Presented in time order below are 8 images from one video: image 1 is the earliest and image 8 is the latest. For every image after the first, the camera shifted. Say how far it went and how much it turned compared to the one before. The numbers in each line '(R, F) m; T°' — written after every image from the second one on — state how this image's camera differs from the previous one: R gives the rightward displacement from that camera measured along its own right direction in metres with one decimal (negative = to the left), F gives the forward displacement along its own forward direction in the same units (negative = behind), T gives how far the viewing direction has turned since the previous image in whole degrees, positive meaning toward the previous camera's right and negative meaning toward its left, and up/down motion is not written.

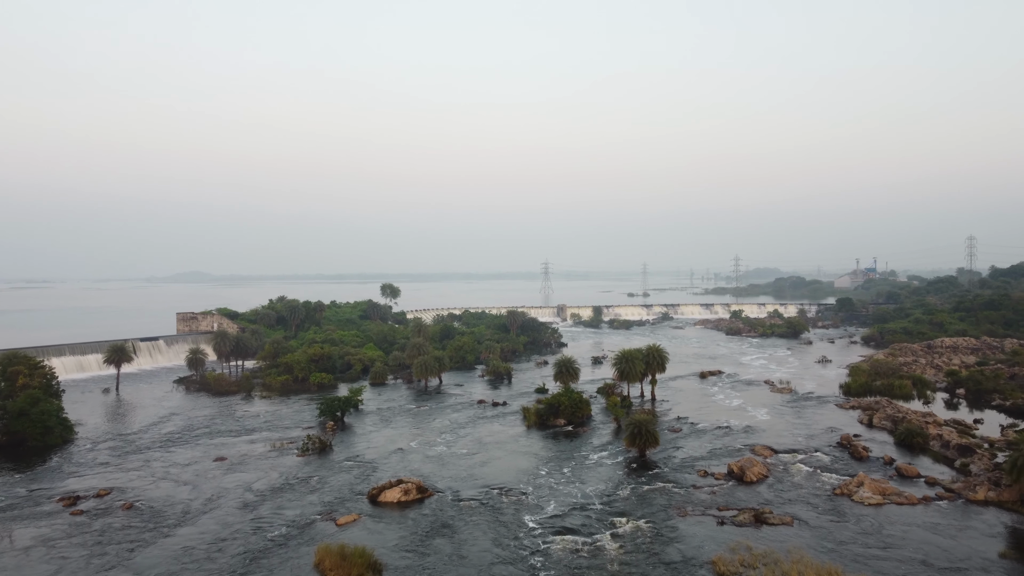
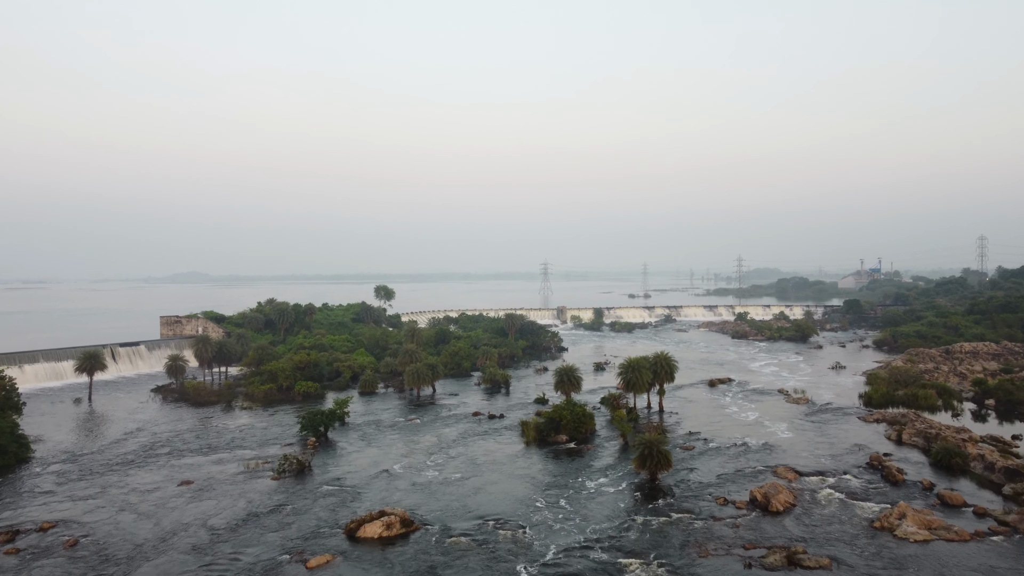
(+0.1, +3.1) m; 0°
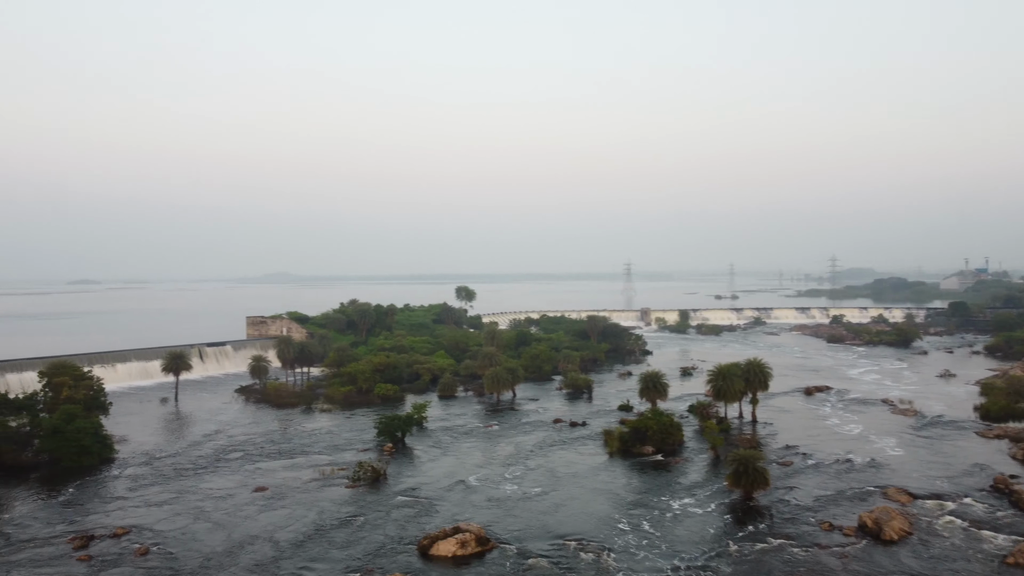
(0.0, +1.6) m; -6°
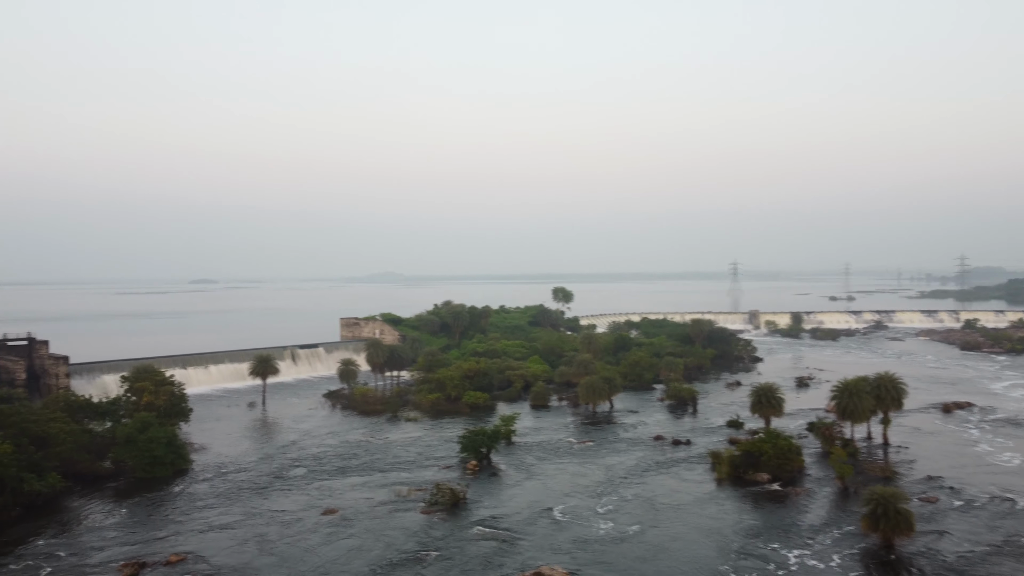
(+0.2, +3.2) m; -7°
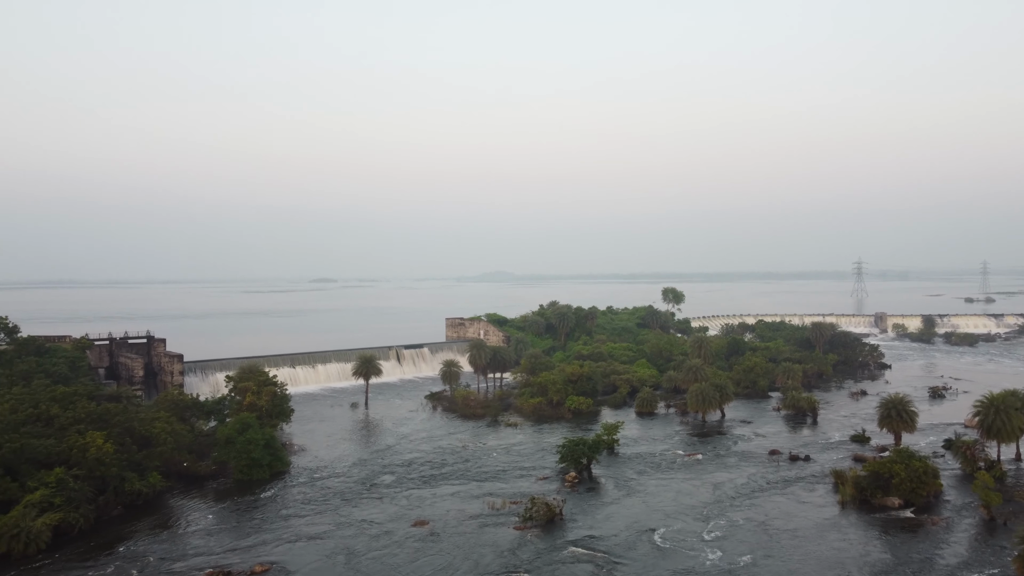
(+0.3, +1.6) m; -8°
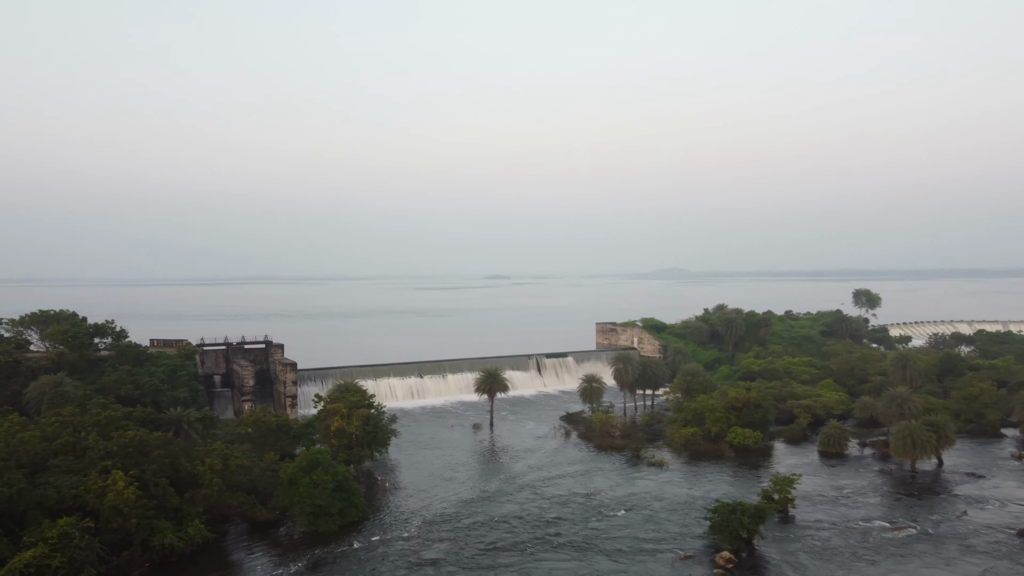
(+1.2, +7.6) m; -12°
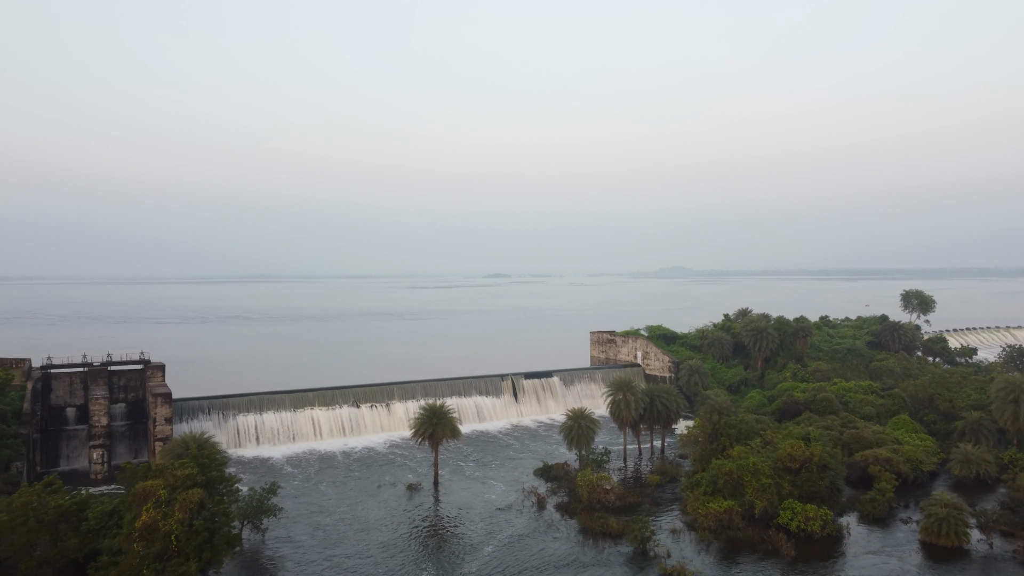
(+1.8, +12.3) m; 0°
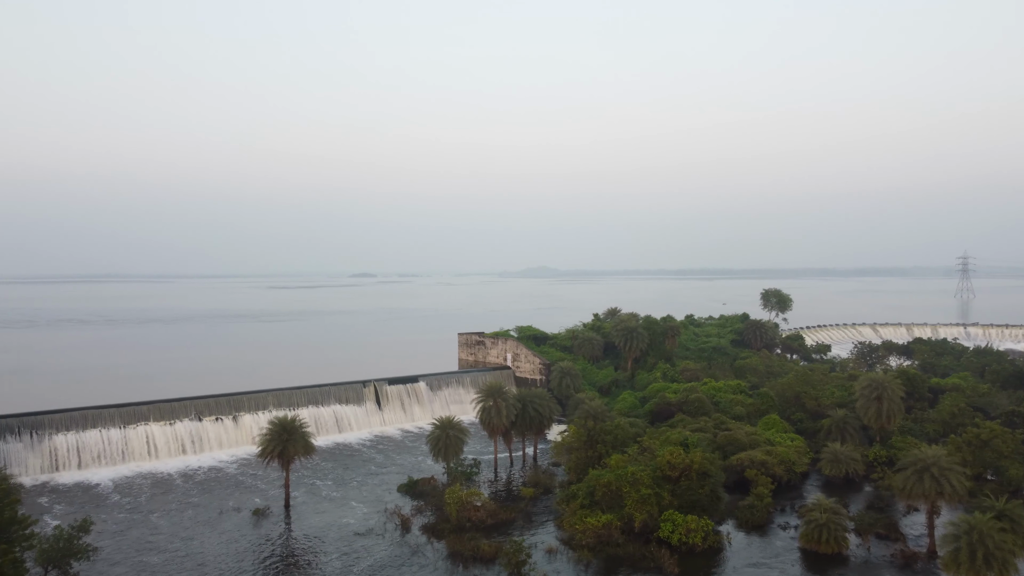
(+0.2, +2.3) m; +9°
